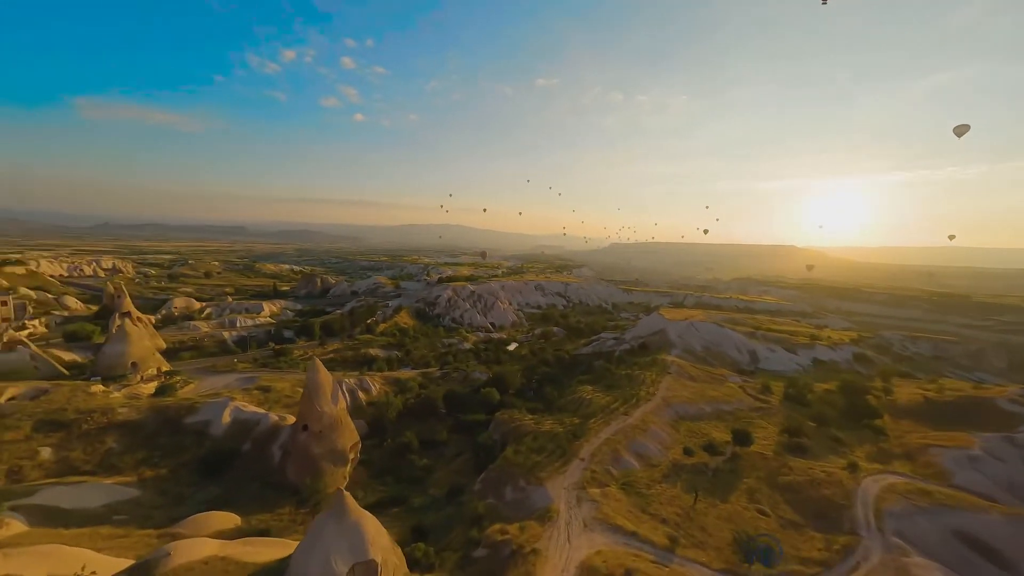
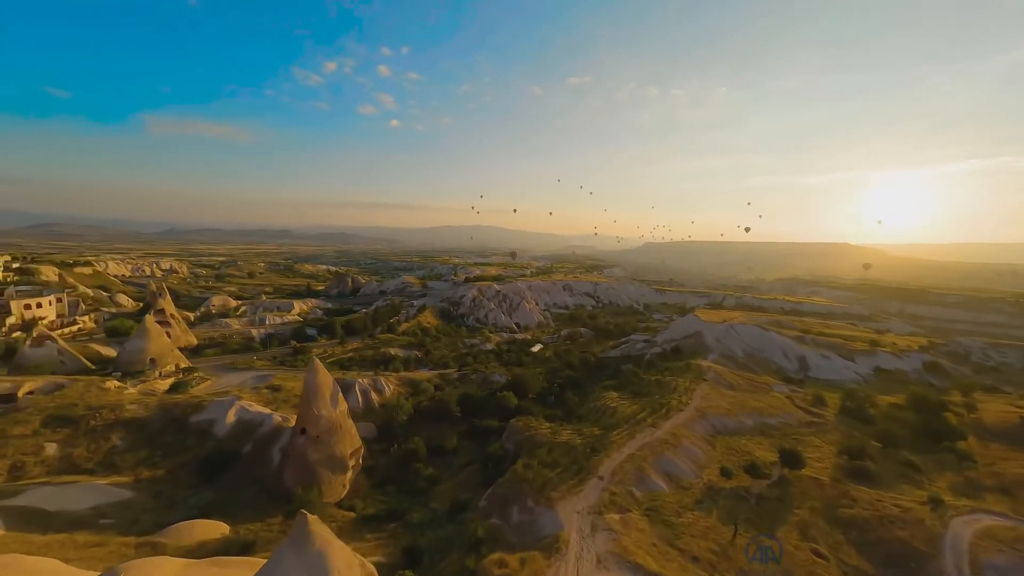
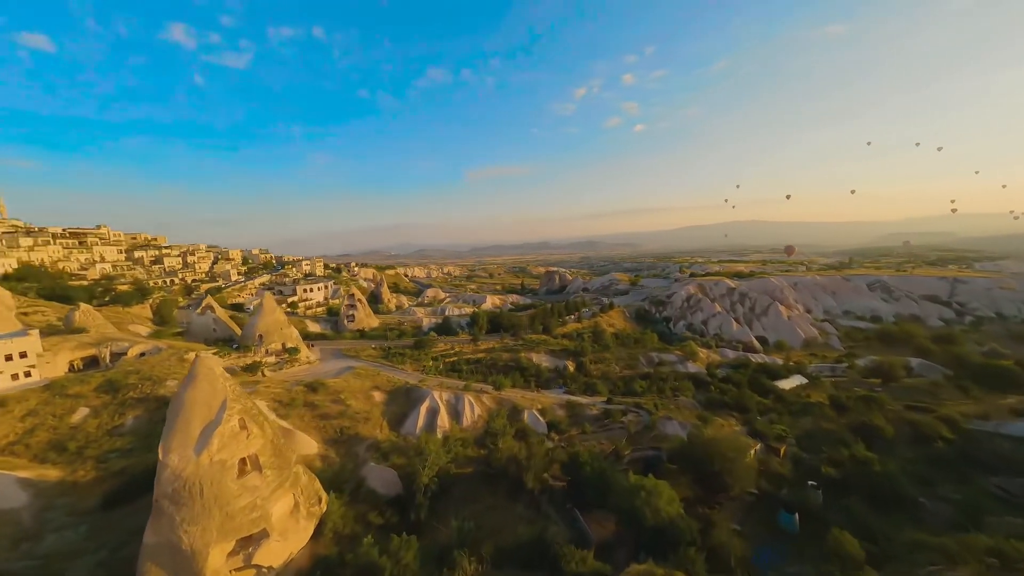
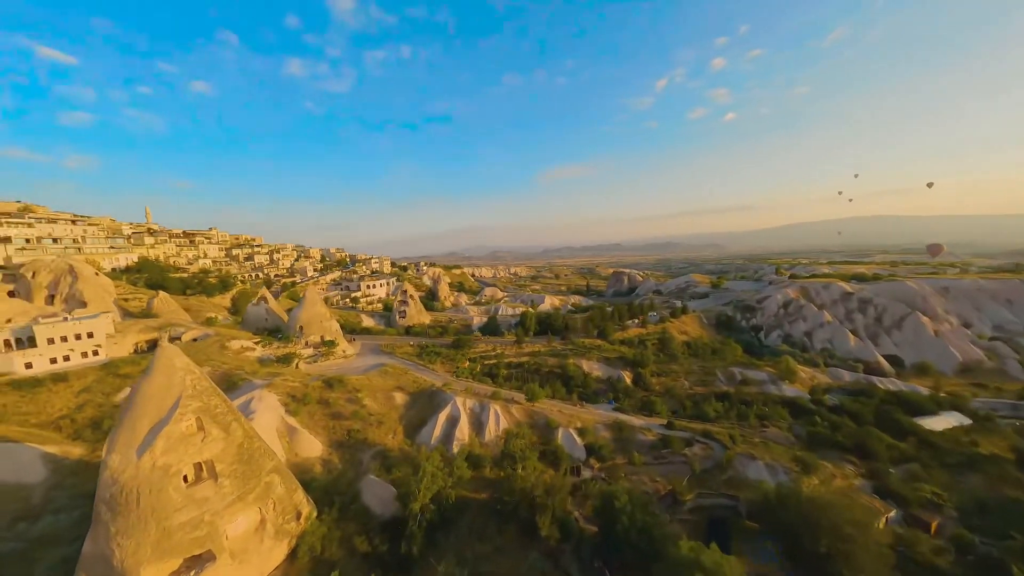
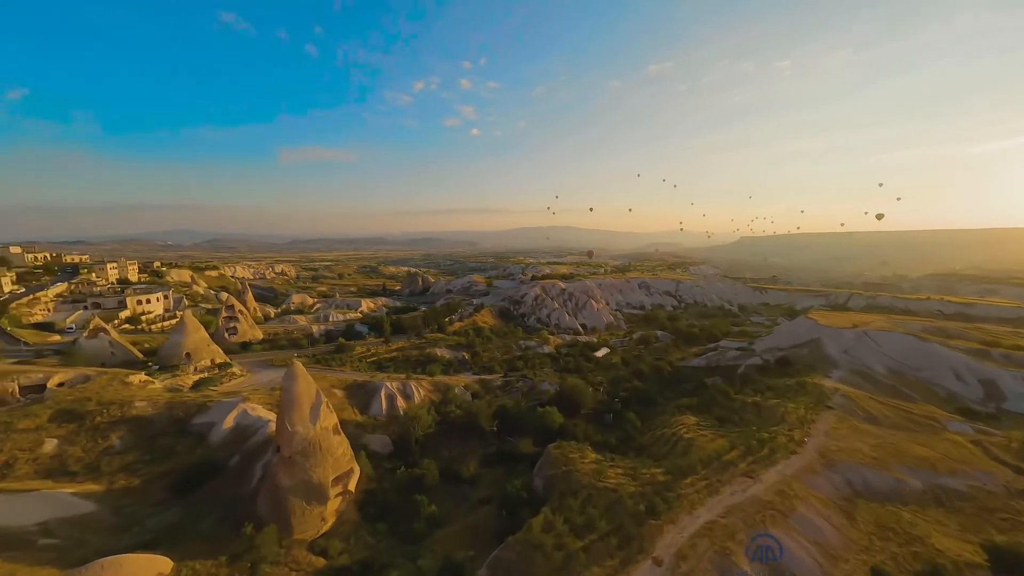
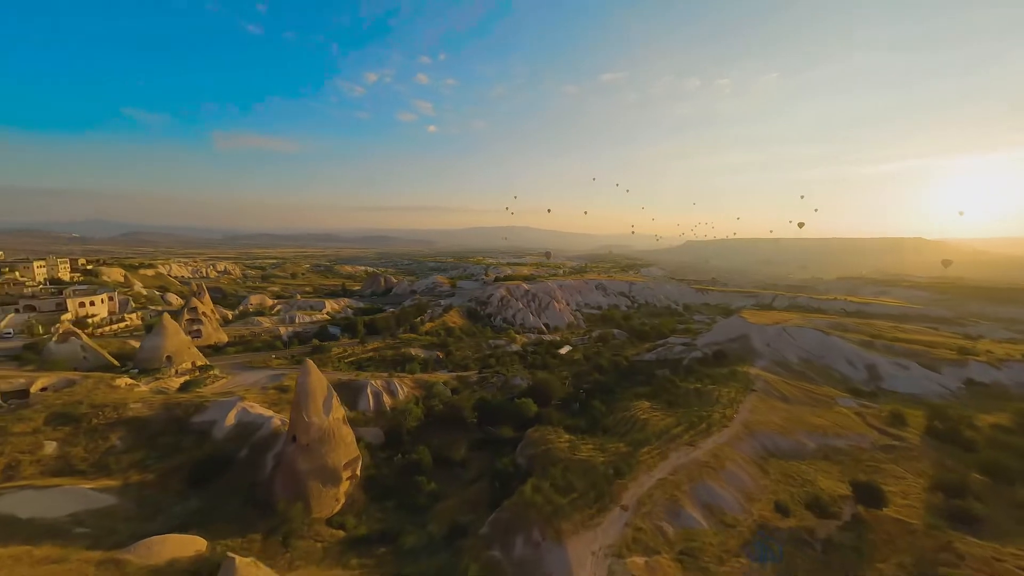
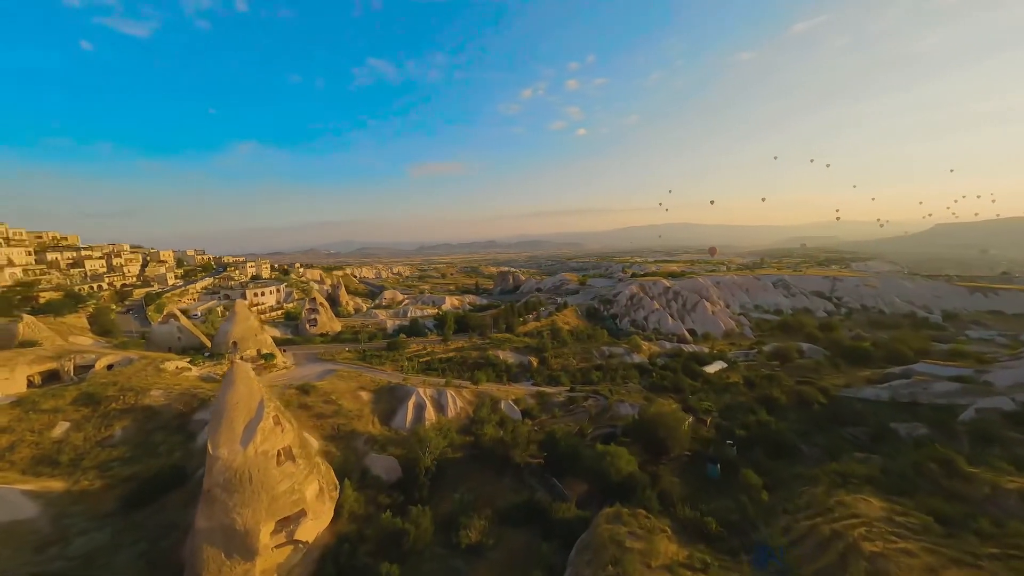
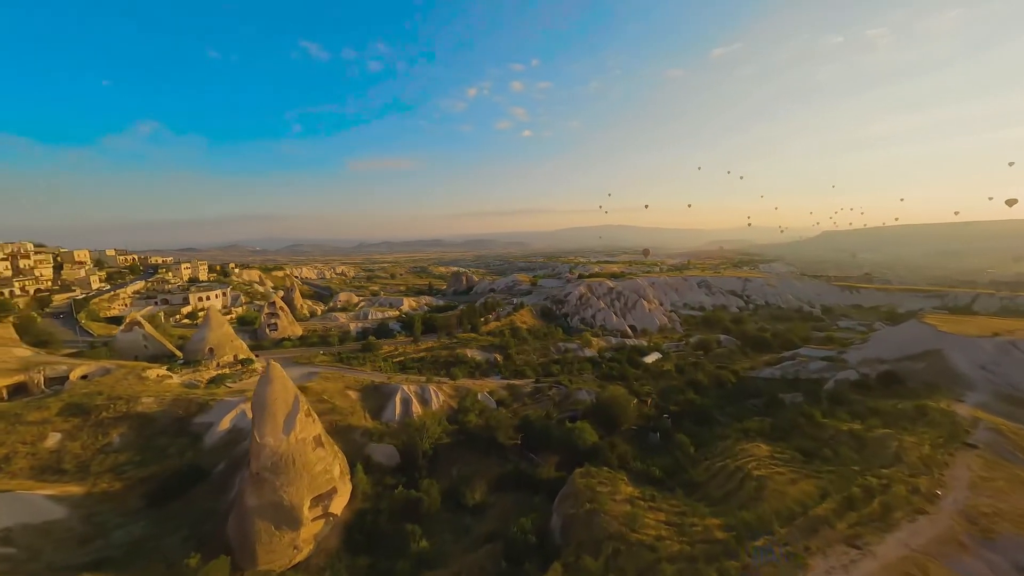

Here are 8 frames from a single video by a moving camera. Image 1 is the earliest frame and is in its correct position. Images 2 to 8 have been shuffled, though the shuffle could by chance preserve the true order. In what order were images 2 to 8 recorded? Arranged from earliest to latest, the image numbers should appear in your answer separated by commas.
2, 6, 5, 8, 7, 3, 4
